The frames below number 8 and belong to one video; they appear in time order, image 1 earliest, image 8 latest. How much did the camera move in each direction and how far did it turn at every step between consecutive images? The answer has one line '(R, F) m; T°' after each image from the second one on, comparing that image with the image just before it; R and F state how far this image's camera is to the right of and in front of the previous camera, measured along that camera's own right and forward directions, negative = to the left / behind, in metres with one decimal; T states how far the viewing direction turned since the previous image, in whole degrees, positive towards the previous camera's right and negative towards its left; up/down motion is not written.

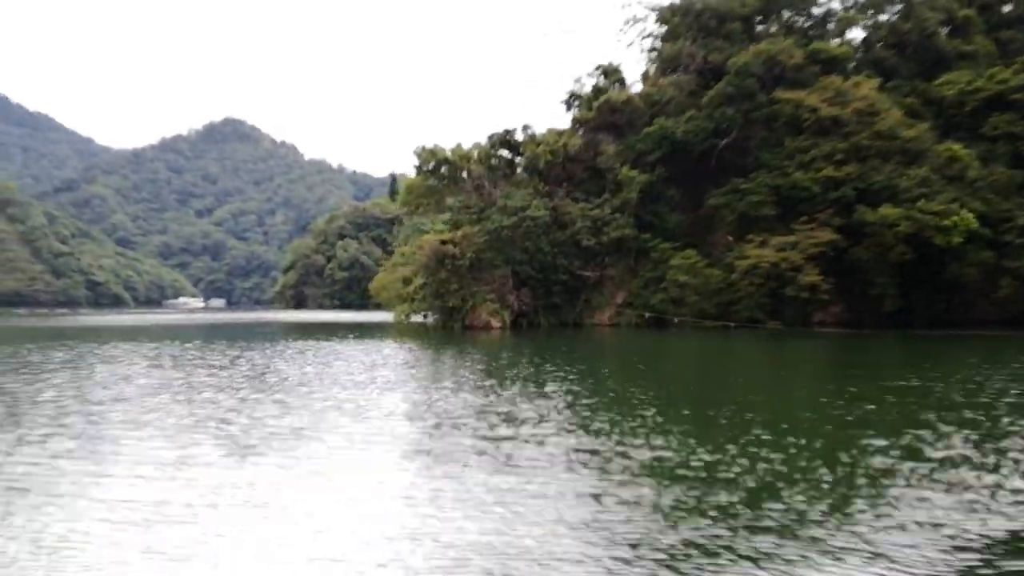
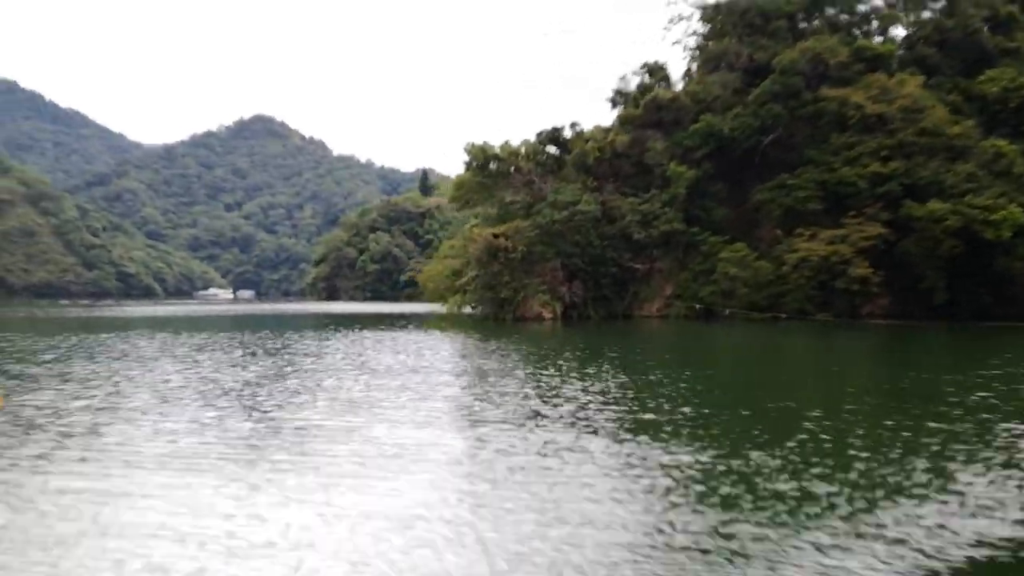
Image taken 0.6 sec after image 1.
(-4.0, -0.2) m; -1°
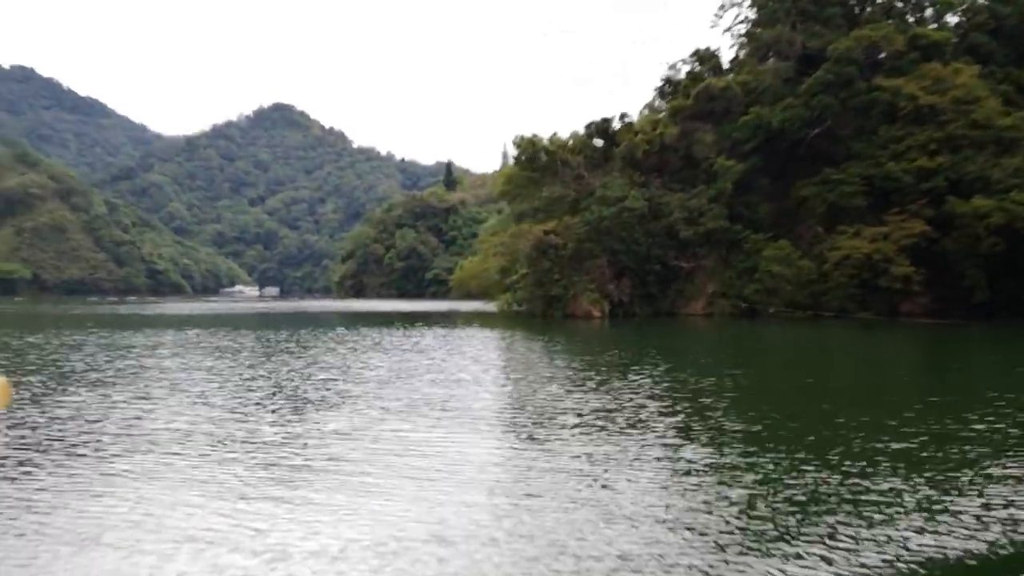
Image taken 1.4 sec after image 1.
(-4.8, -0.6) m; -1°
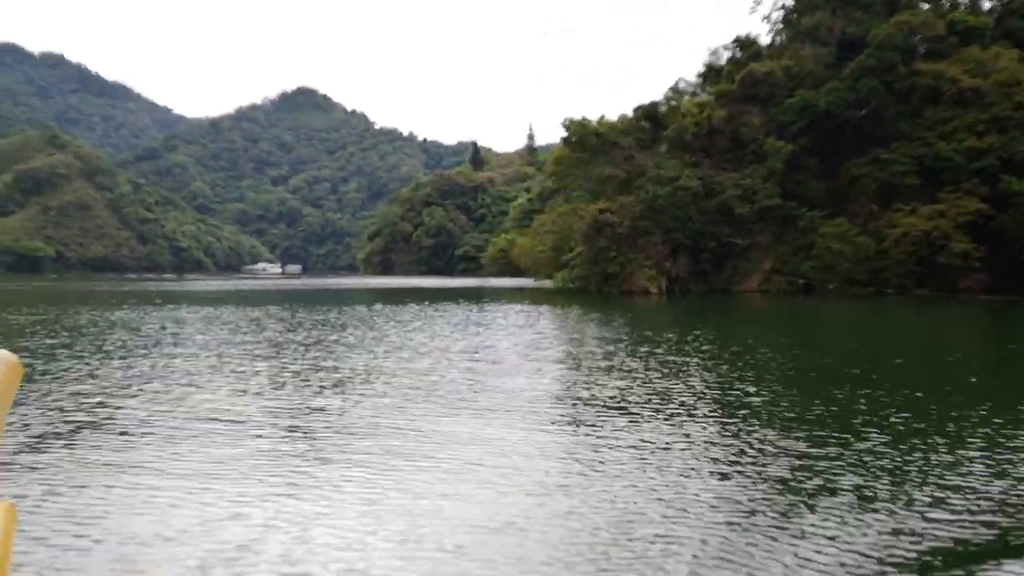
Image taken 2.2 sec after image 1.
(-5.2, -0.1) m; 0°
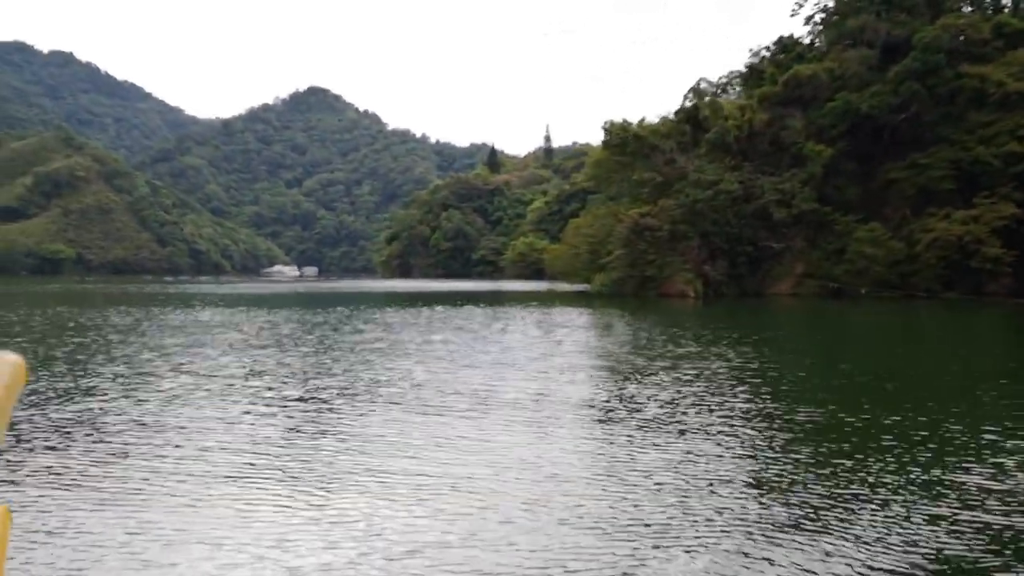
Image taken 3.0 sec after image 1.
(-4.4, -1.4) m; 0°
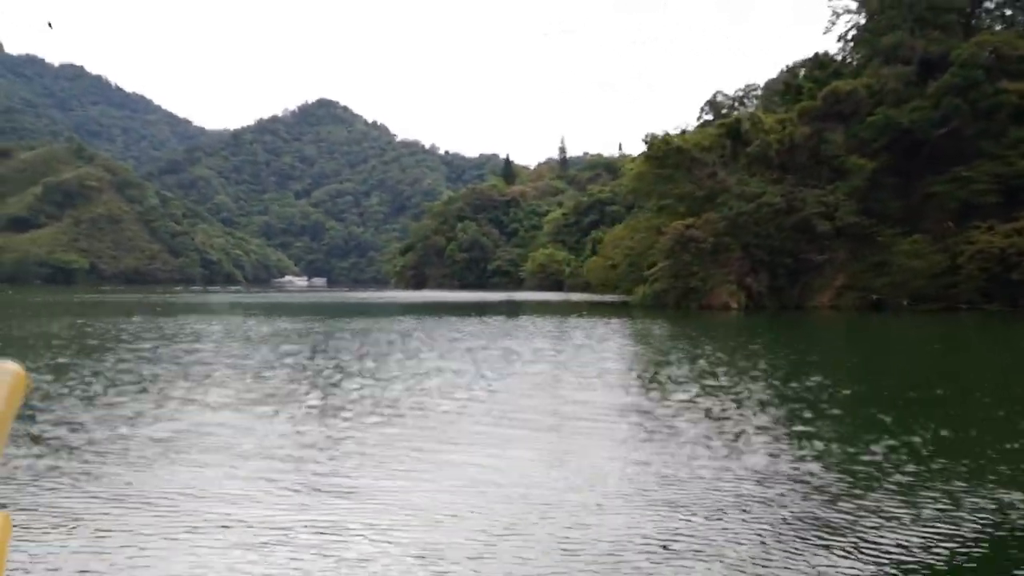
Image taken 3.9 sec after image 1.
(-4.4, +0.3) m; 0°
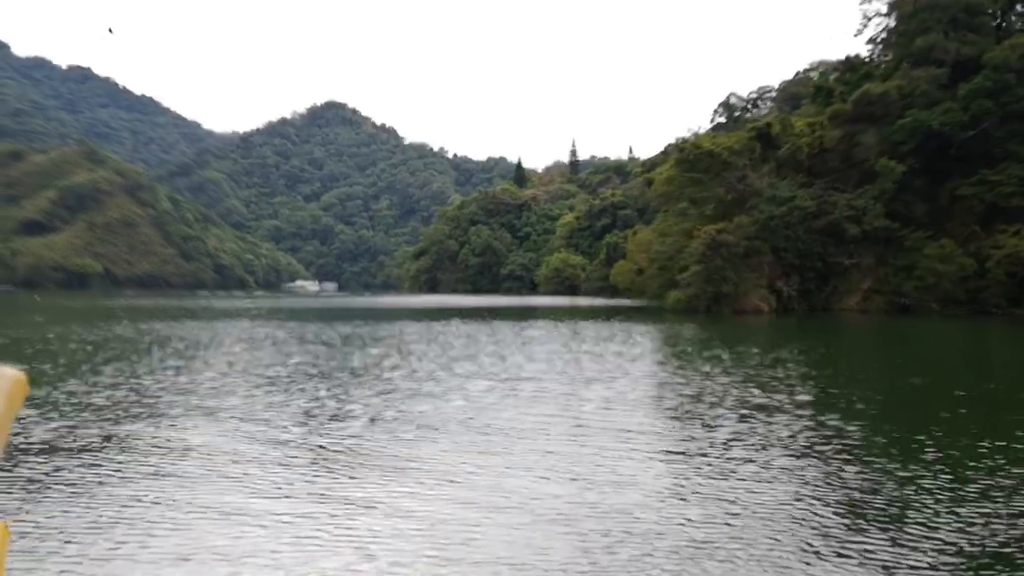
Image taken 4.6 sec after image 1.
(-4.3, -0.6) m; +1°
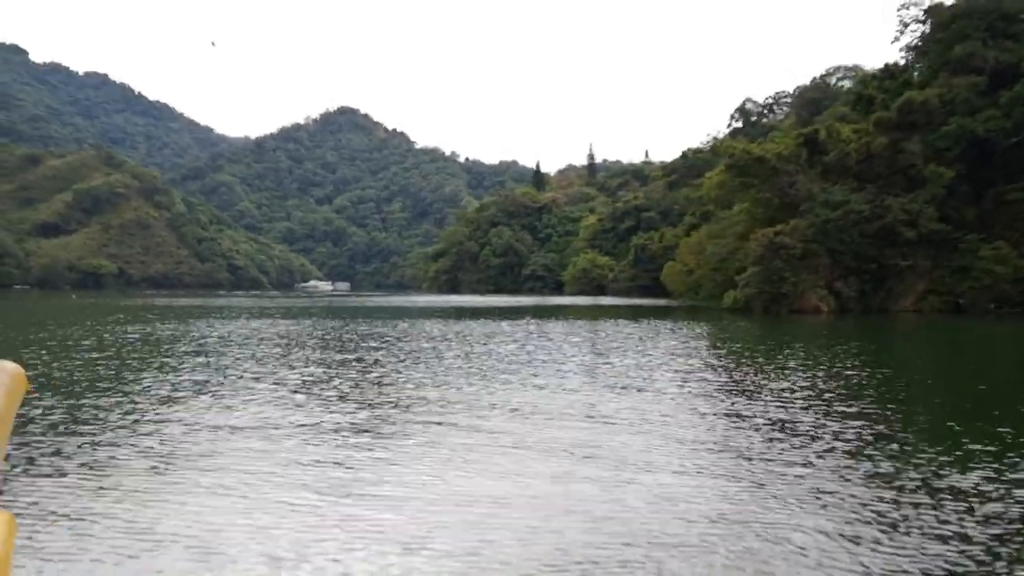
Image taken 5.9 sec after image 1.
(-8.2, -0.2) m; +2°
